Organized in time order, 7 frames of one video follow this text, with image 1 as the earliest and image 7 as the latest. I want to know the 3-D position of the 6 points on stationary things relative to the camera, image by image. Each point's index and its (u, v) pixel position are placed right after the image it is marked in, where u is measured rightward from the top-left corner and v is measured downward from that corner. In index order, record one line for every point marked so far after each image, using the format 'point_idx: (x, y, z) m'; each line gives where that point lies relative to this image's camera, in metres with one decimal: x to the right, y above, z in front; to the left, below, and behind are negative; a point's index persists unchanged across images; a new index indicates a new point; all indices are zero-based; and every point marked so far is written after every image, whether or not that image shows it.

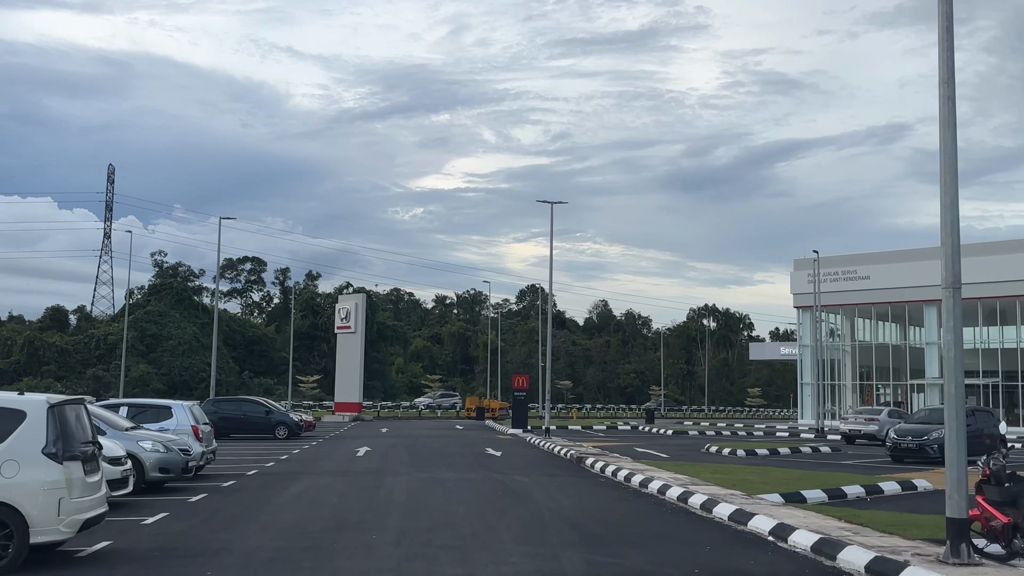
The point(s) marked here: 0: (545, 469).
0: (+0.7, -4.2, +19.9) m
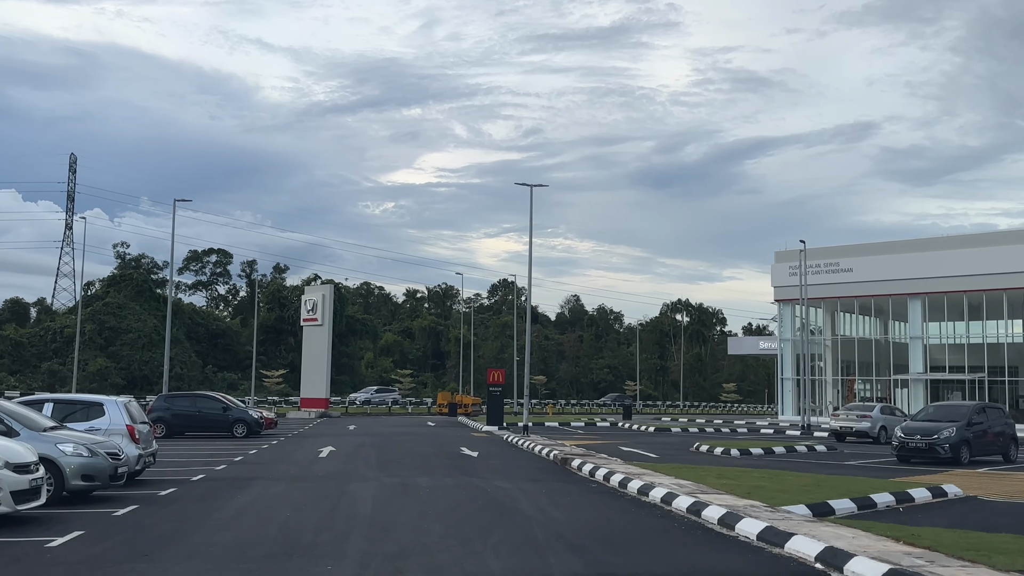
0: (+0.3, -3.9, +17.9) m
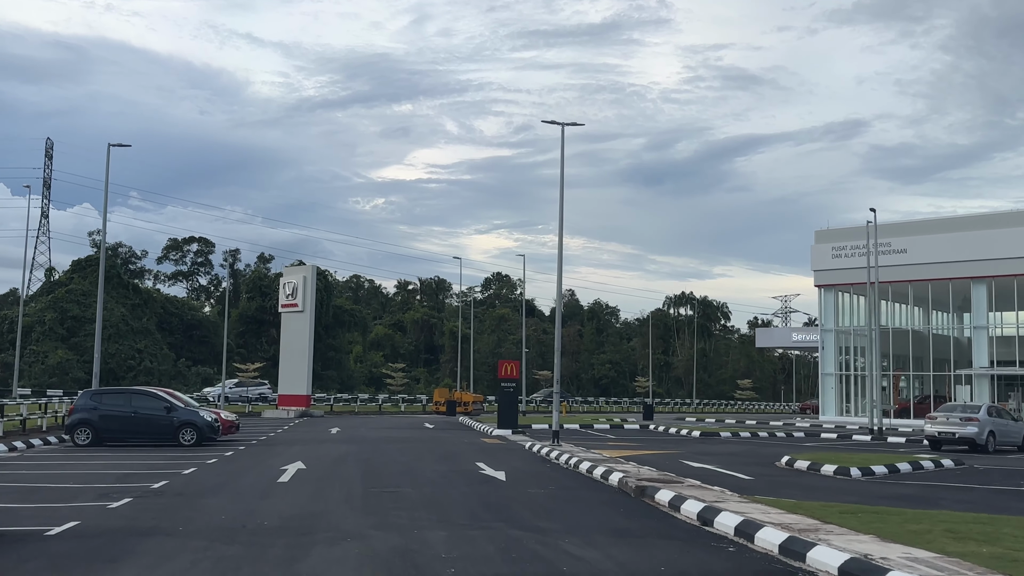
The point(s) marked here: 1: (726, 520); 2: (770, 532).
0: (+1.1, -3.0, +11.2) m
1: (+2.6, -2.9, +10.5) m
2: (+2.9, -2.7, +9.6) m
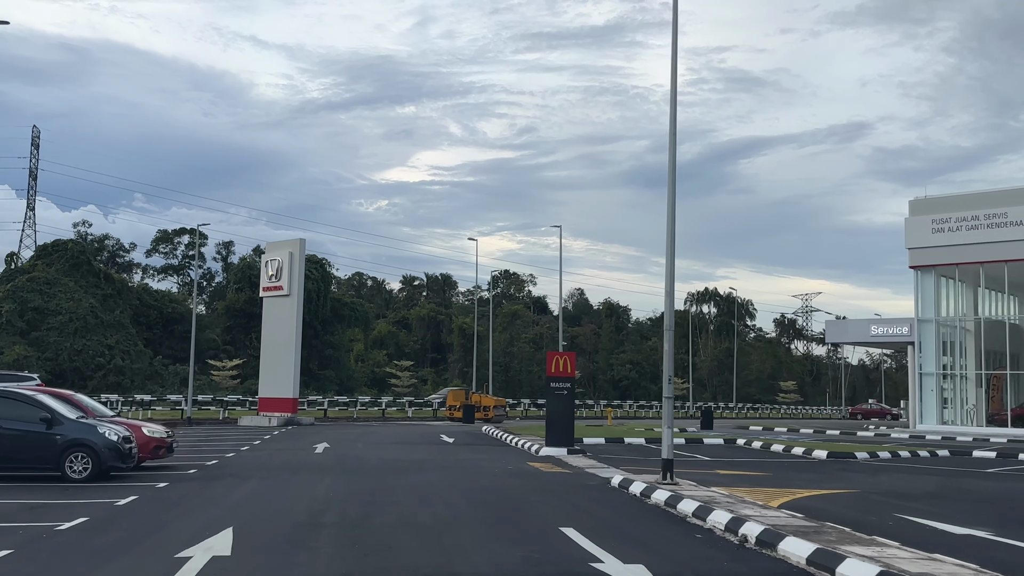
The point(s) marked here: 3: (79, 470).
0: (+2.5, -1.9, +2.3) m
1: (+4.0, -1.8, +1.6) m
2: (+4.3, -1.7, +0.7) m
3: (-7.7, -3.3, +15.4) m
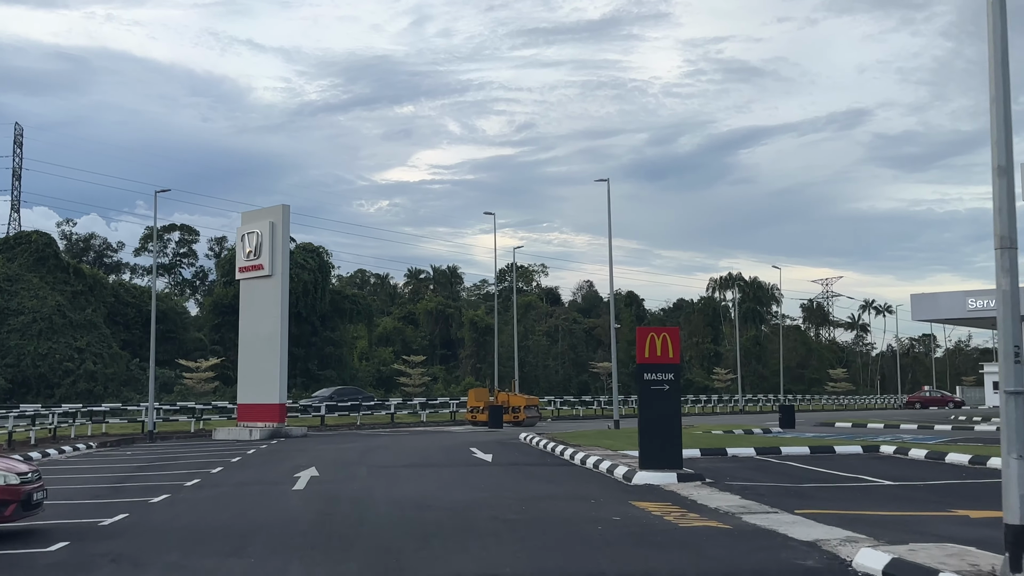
0: (+3.8, -1.0, -5.4) m
1: (+5.3, -0.8, -6.1) m
2: (+5.5, -0.7, -7.0) m
3: (-6.4, -2.5, +7.7) m
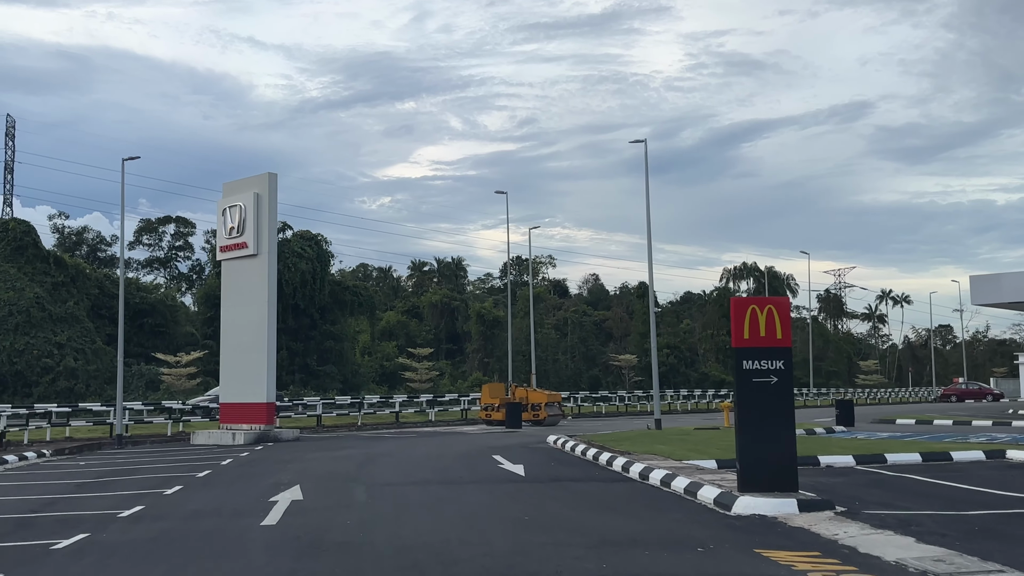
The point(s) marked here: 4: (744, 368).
0: (+4.4, -0.5, -9.6) m
1: (+5.9, -0.3, -10.2) m
2: (+6.1, -0.2, -11.2) m
3: (-5.7, -2.0, +3.6) m
4: (+3.0, -1.0, +11.2) m
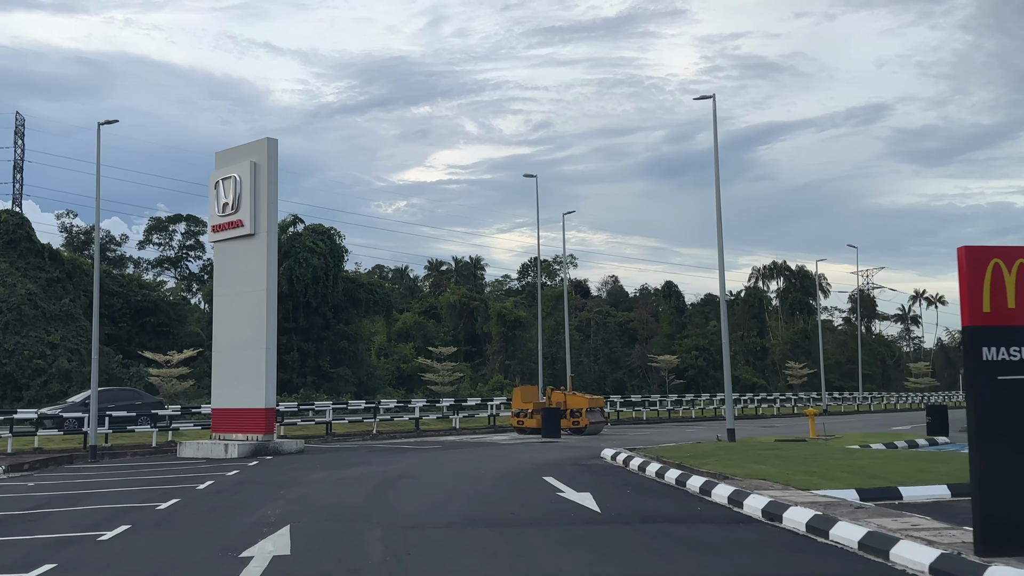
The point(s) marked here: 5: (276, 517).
0: (+4.9, +0.1, -13.8) m
1: (+6.3, +0.3, -14.5) m
2: (+6.6, +0.4, -15.4) m
3: (-5.0, -1.5, -0.4) m
4: (+3.9, -0.6, +7.0) m
5: (-2.9, -2.9, +10.8) m
